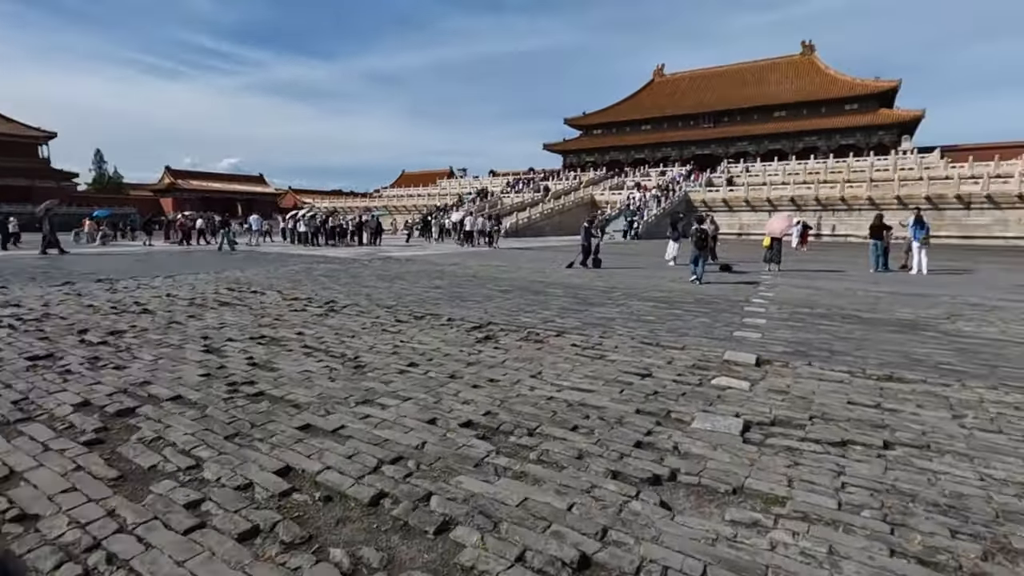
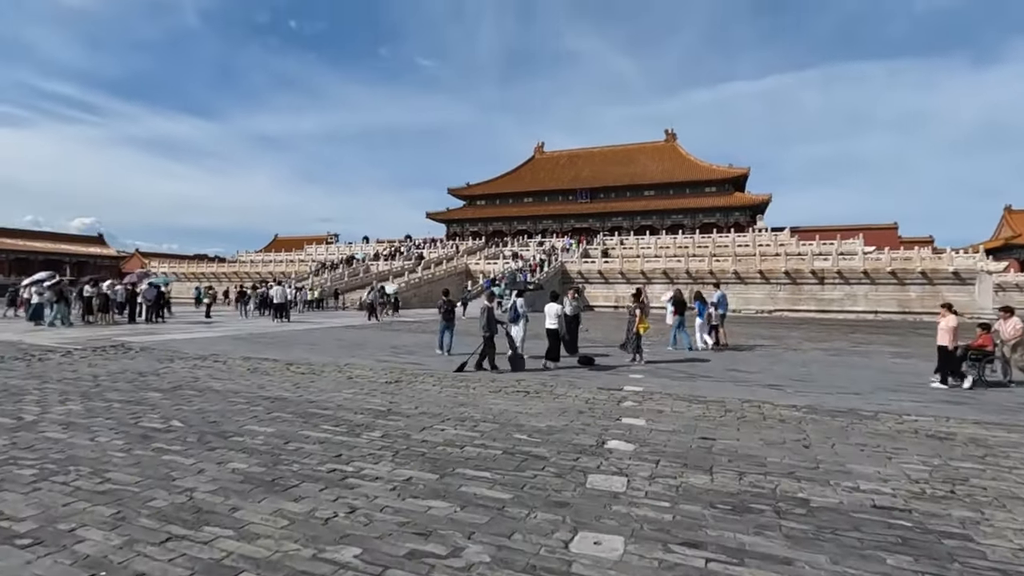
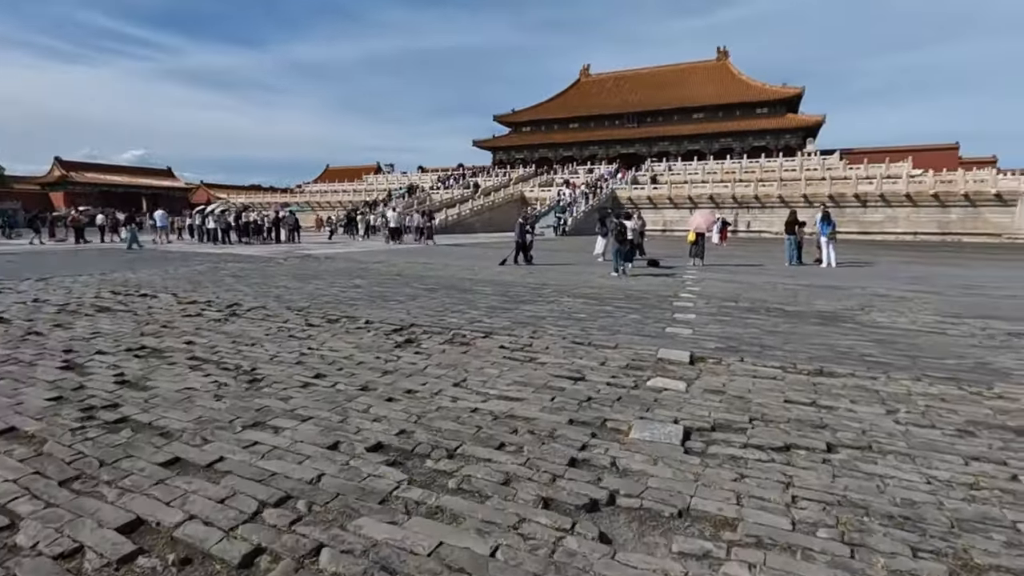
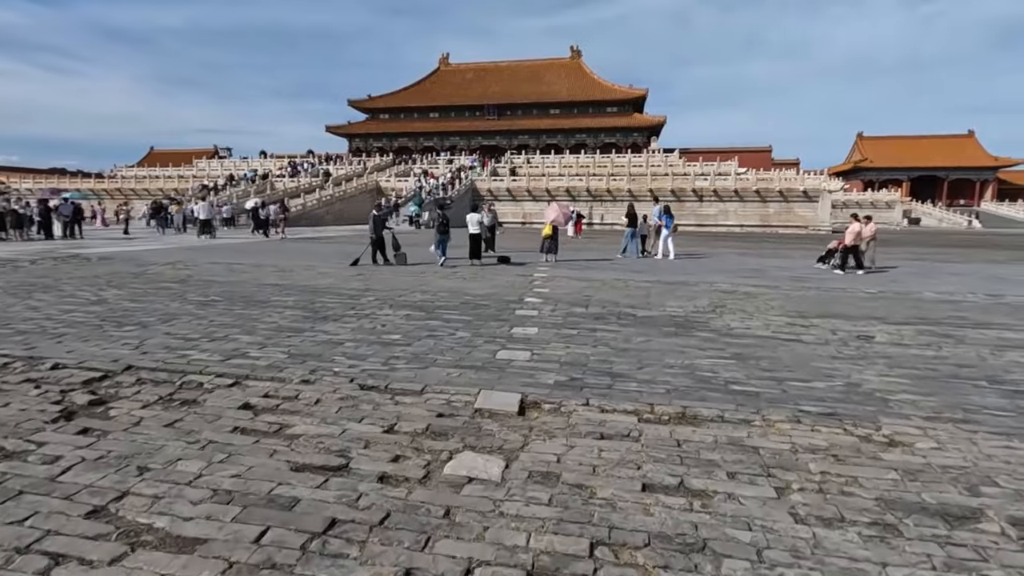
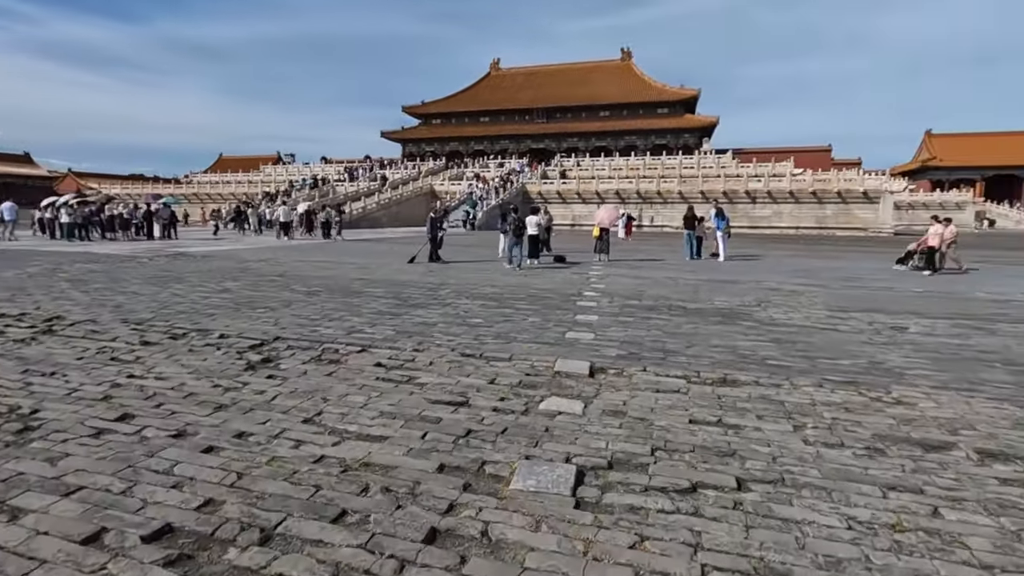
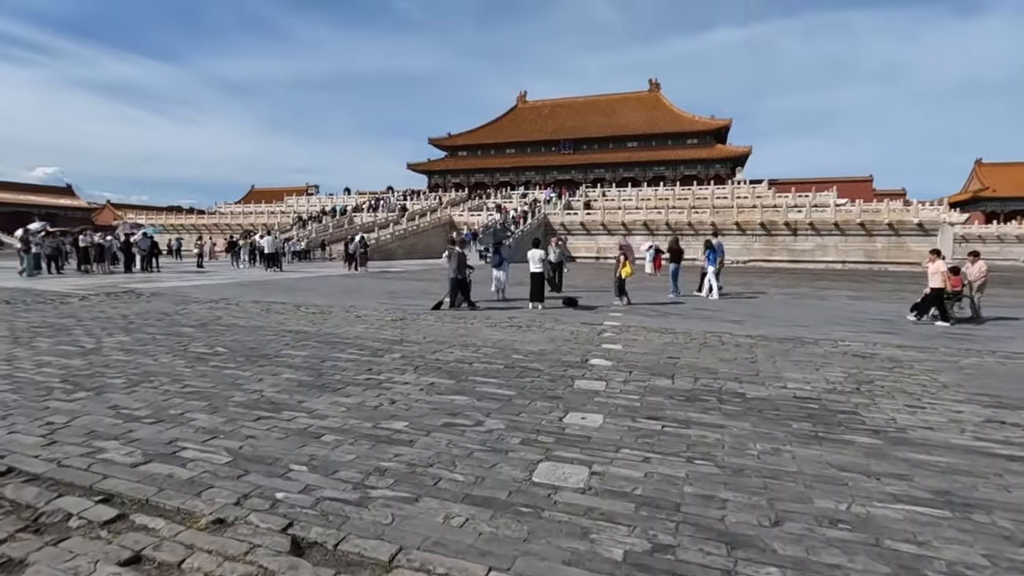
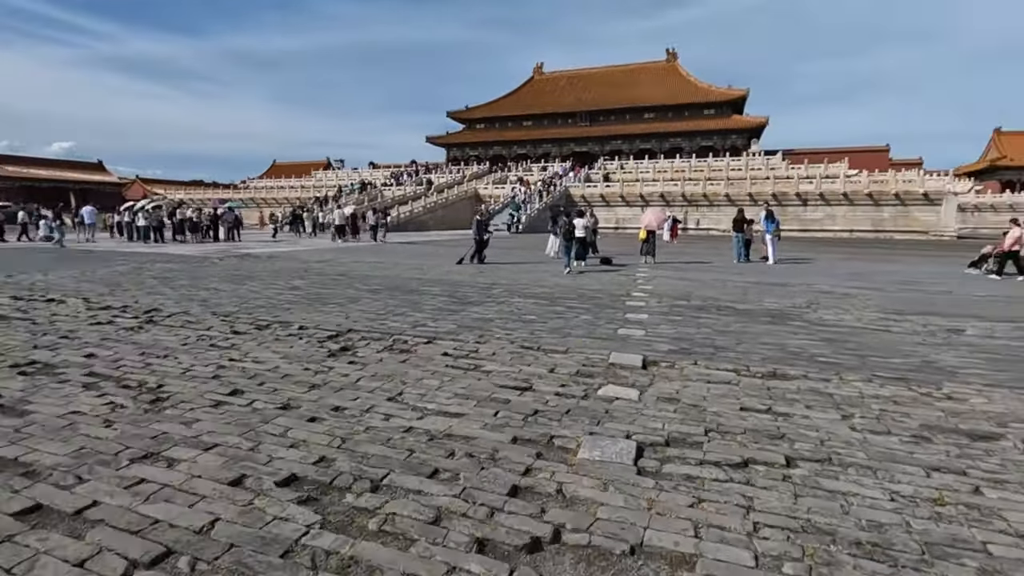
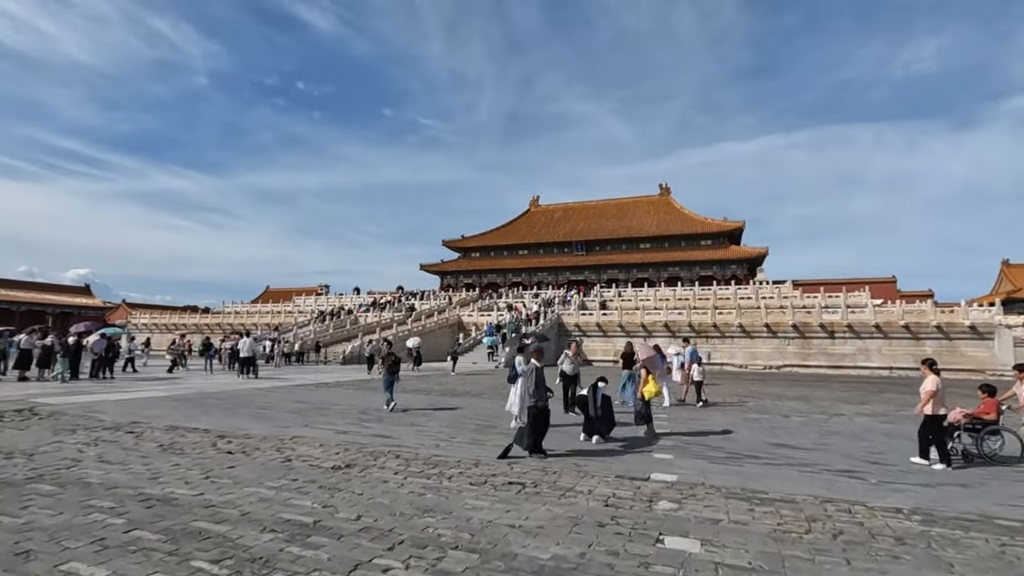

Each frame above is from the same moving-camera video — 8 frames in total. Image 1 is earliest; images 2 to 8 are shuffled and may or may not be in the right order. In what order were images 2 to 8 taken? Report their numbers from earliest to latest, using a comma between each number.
3, 7, 5, 4, 6, 2, 8
